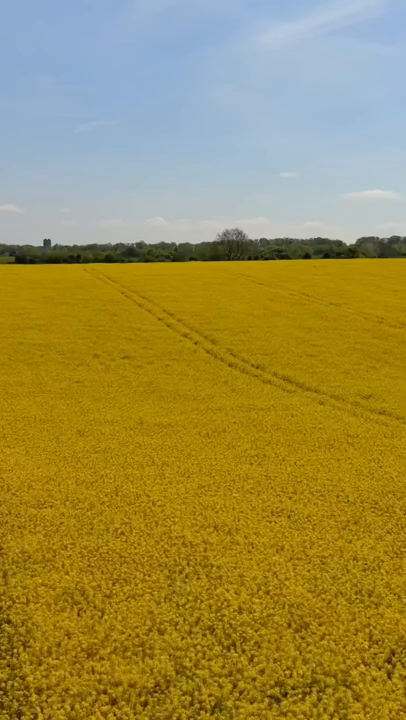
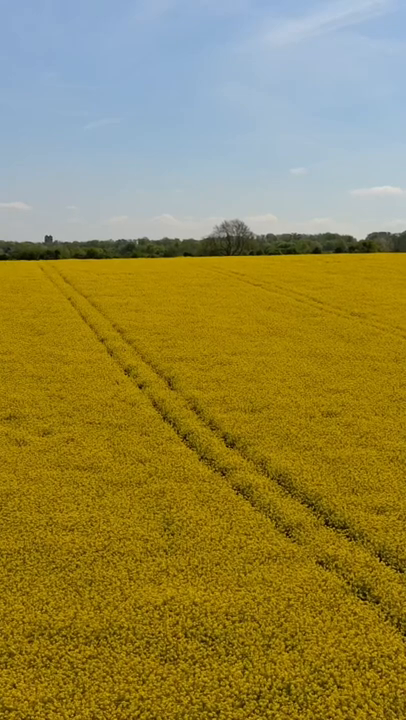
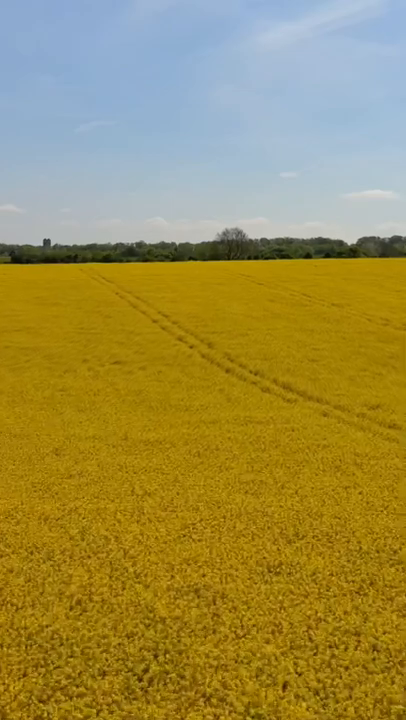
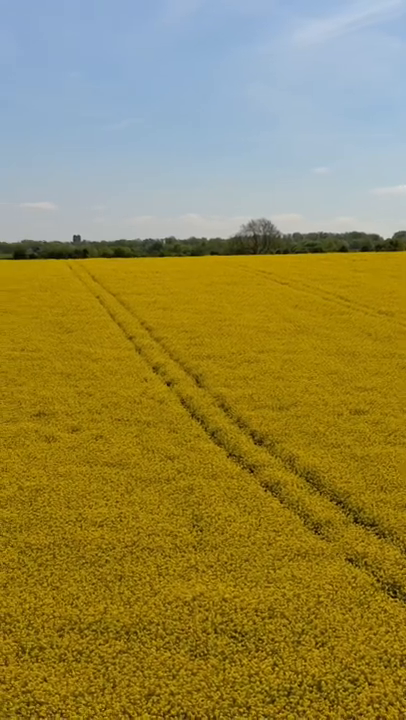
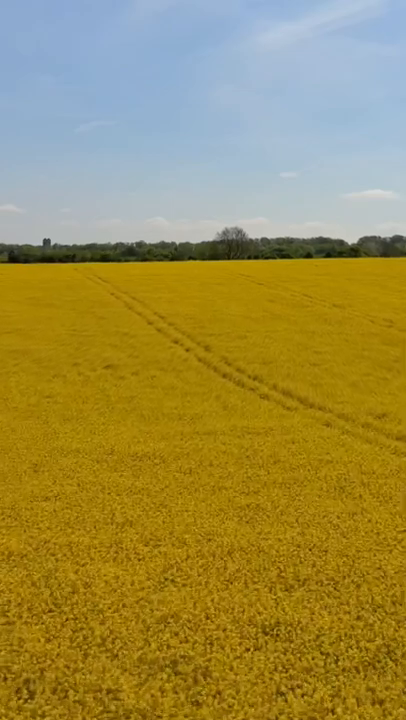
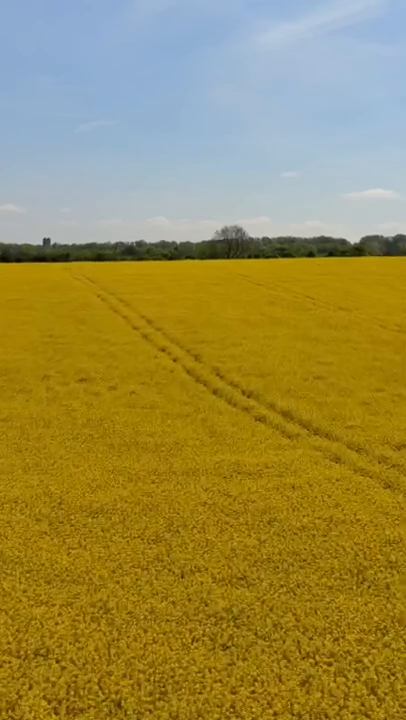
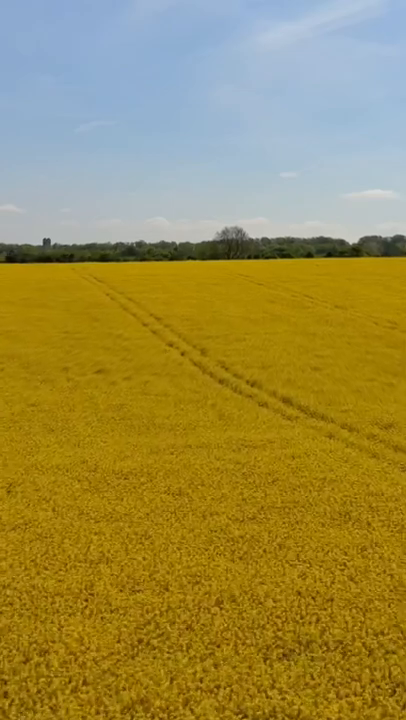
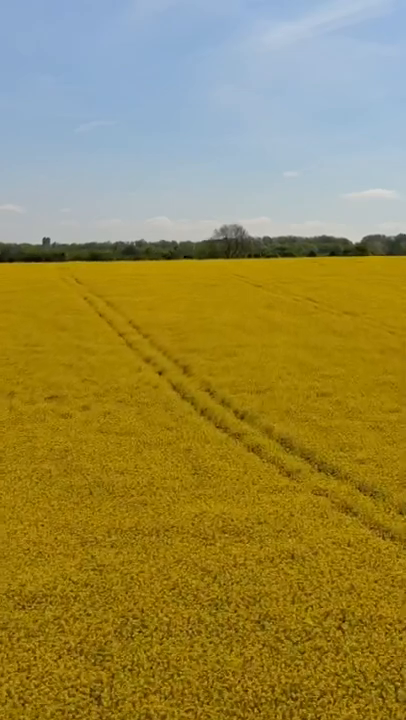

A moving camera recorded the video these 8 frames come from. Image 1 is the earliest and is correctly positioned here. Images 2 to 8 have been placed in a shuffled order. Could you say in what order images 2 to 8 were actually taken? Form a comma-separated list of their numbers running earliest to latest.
3, 5, 7, 6, 8, 2, 4
